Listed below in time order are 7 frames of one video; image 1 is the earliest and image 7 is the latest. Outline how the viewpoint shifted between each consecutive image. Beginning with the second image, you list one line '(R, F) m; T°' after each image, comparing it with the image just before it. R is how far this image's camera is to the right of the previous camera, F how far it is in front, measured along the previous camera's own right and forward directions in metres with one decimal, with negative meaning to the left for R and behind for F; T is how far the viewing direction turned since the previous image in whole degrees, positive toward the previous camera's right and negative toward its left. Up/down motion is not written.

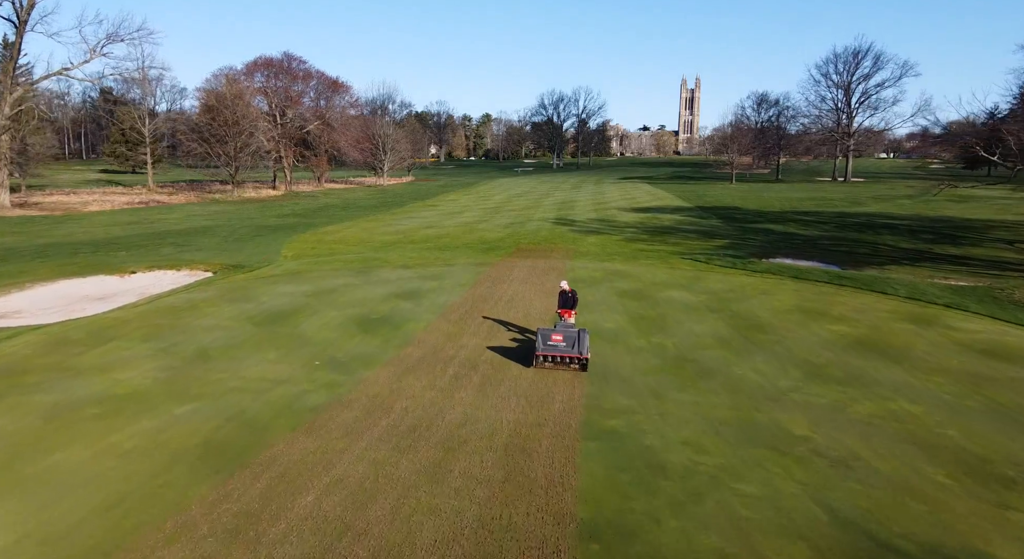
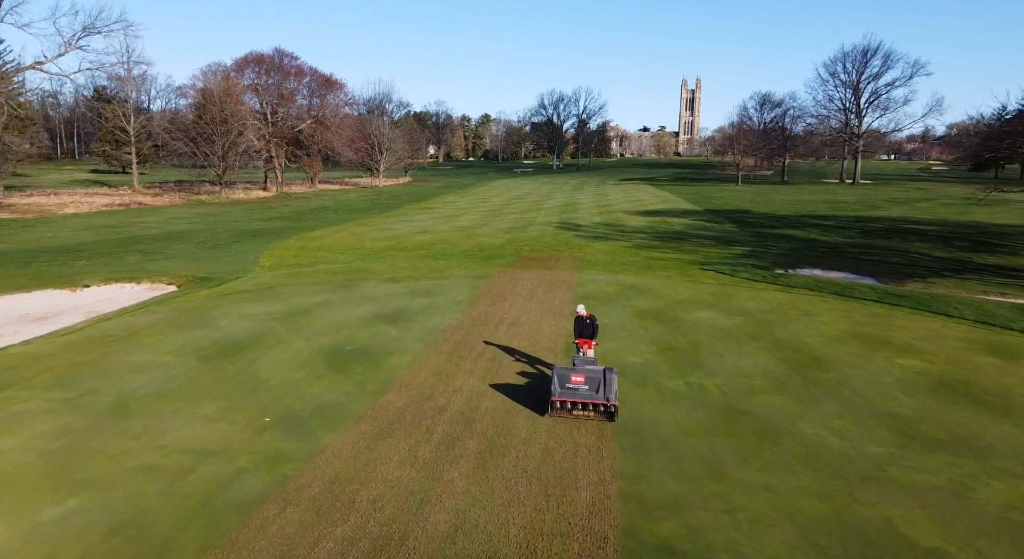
(-0.1, +1.9) m; 0°
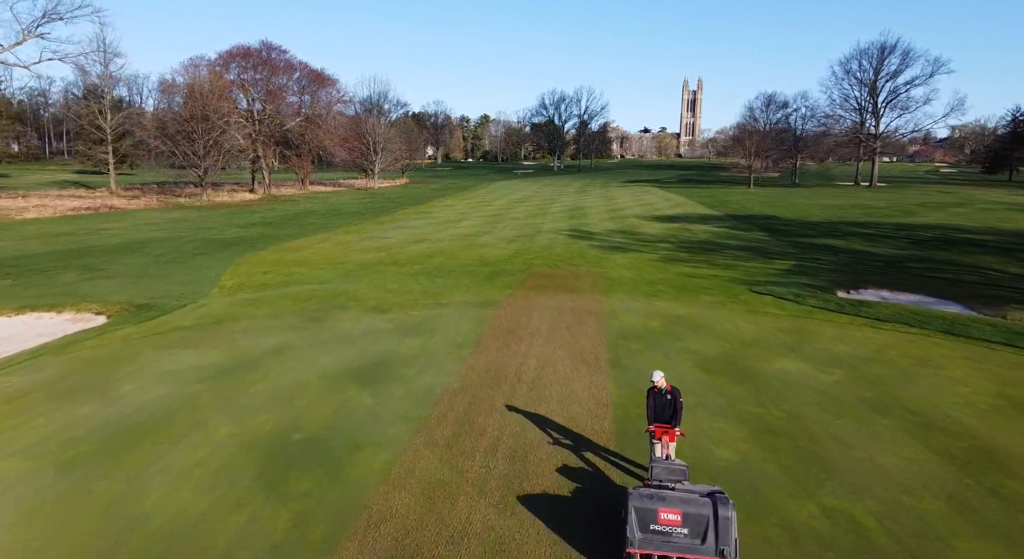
(-0.3, +3.1) m; 0°
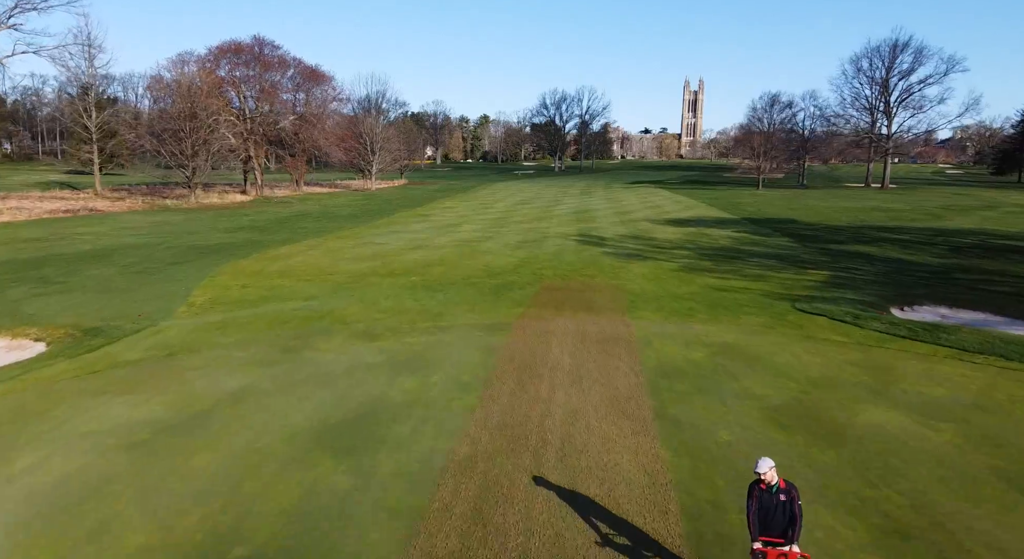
(-0.2, +1.9) m; 0°
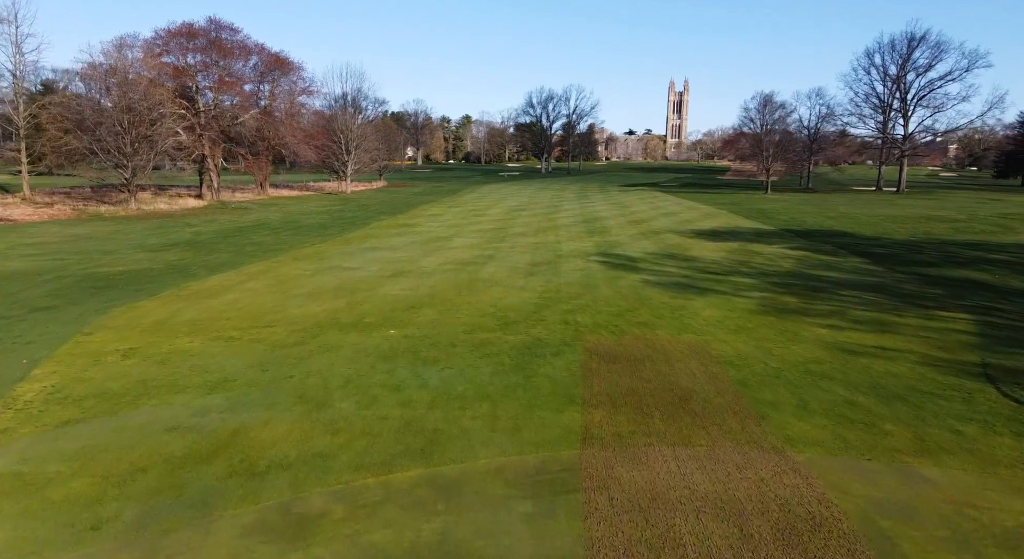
(-0.7, +5.3) m; +2°
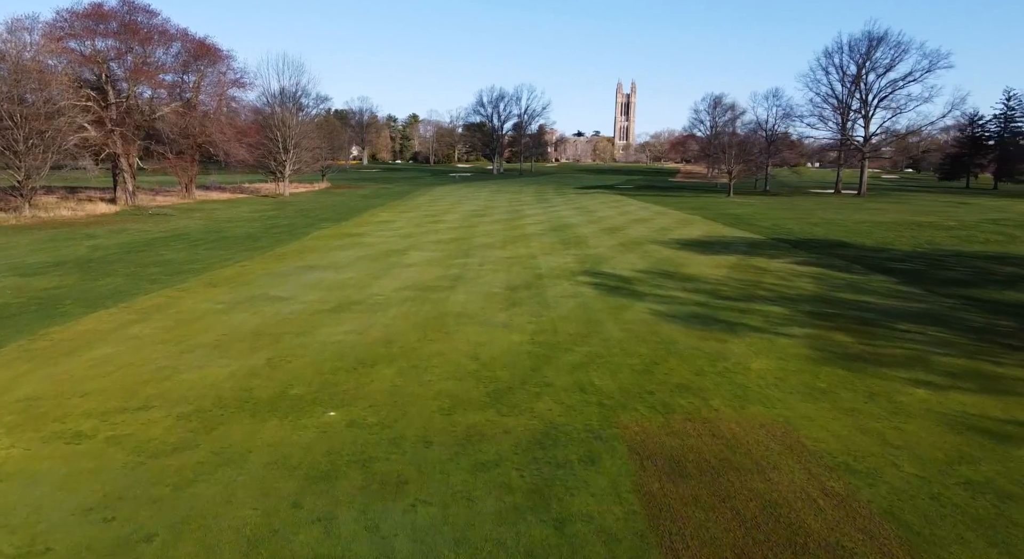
(-0.5, +3.5) m; +4°
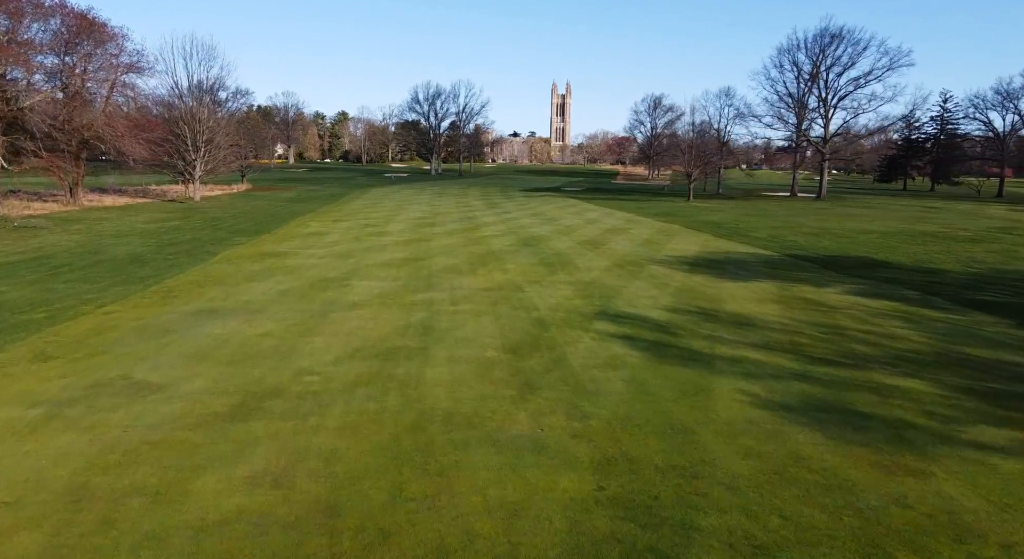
(-1.0, +5.1) m; +6°
